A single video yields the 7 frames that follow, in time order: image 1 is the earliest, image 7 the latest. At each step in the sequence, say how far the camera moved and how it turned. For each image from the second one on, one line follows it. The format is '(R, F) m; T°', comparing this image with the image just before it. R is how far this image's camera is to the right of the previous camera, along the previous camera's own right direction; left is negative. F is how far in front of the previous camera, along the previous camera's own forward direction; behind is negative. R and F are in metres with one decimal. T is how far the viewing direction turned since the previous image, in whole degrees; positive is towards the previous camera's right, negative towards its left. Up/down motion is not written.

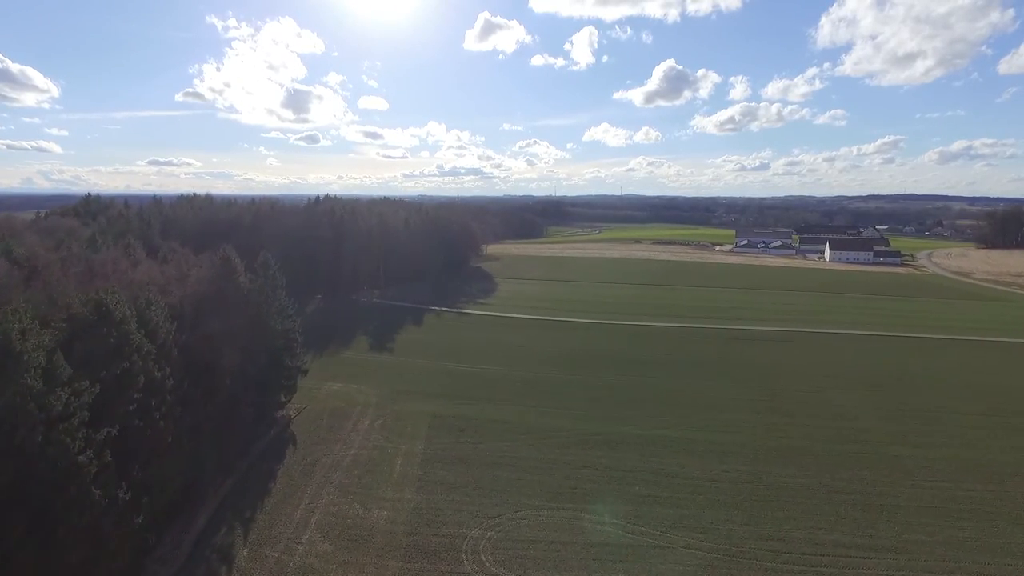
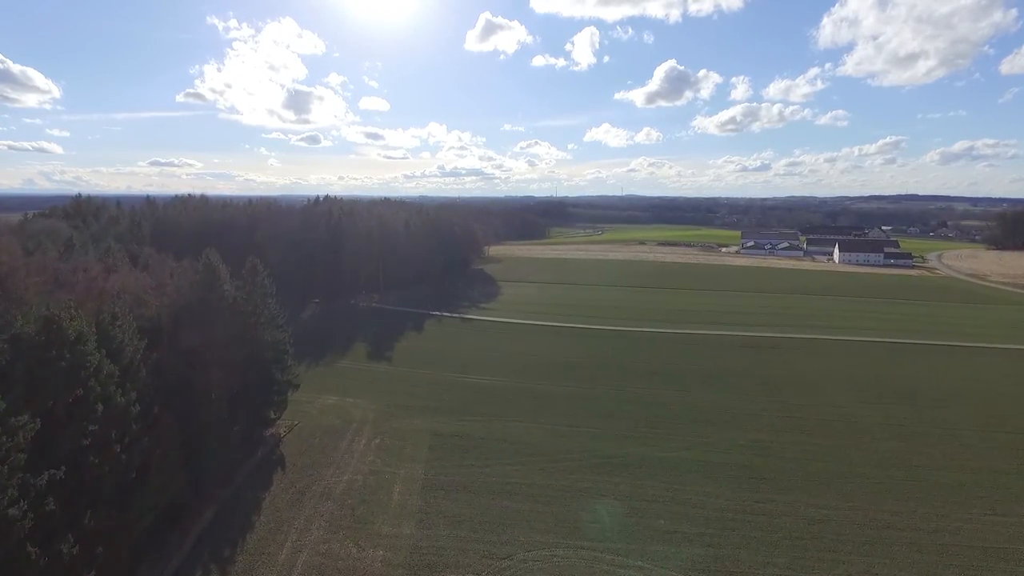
(-0.3, +2.0) m; 0°
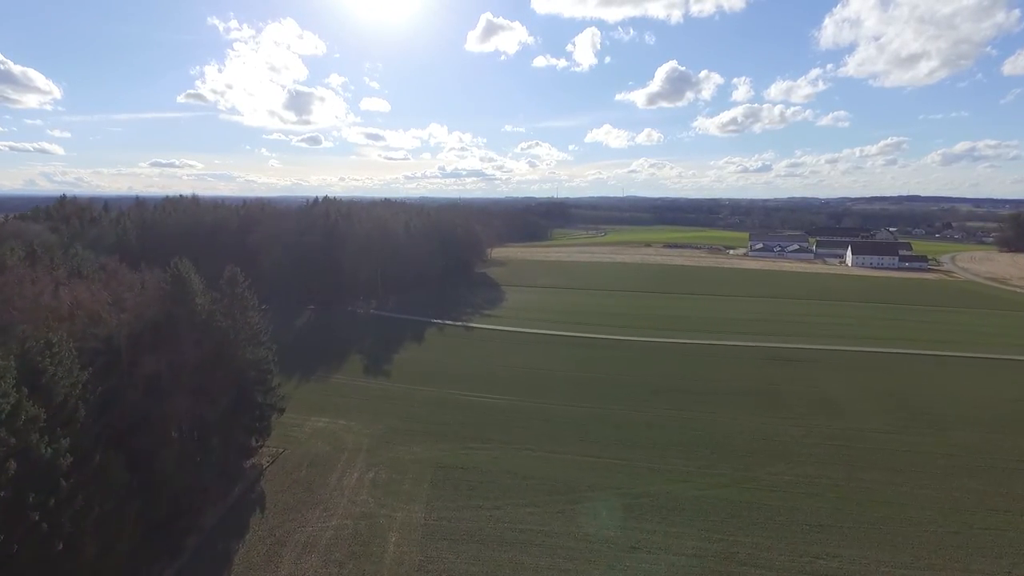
(-0.4, +2.8) m; 0°
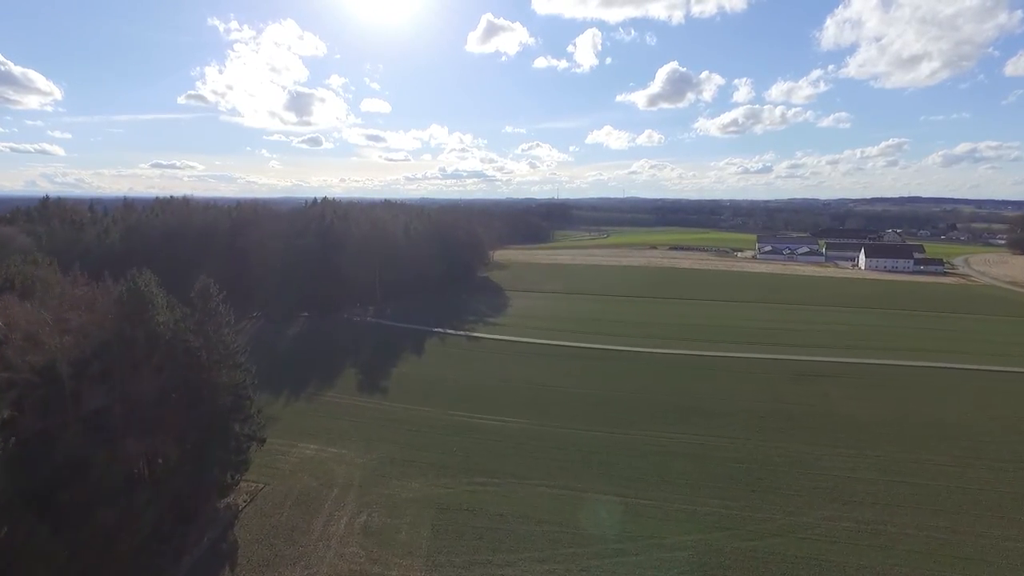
(-0.4, +2.8) m; 0°
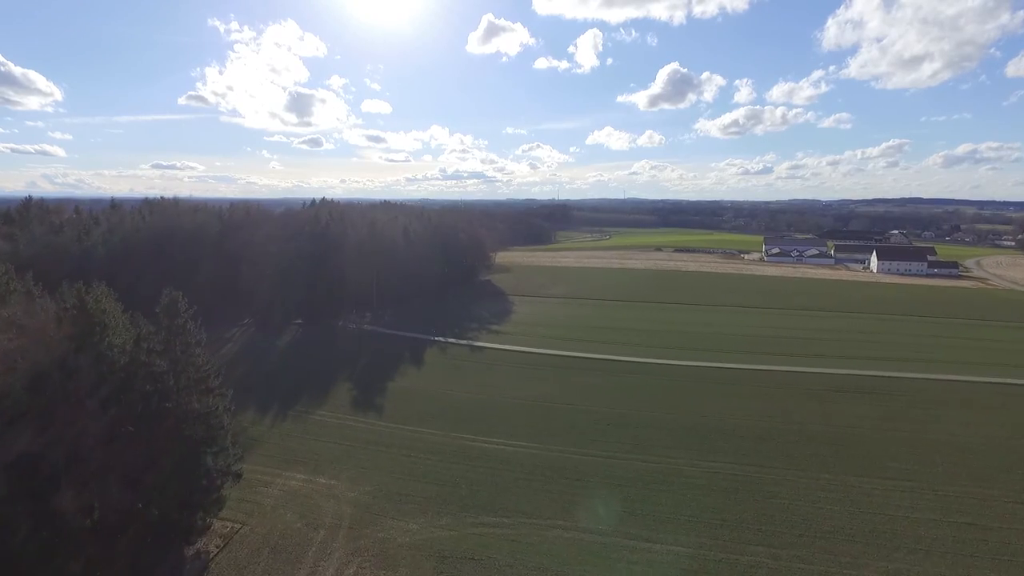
(-0.3, +2.4) m; 0°
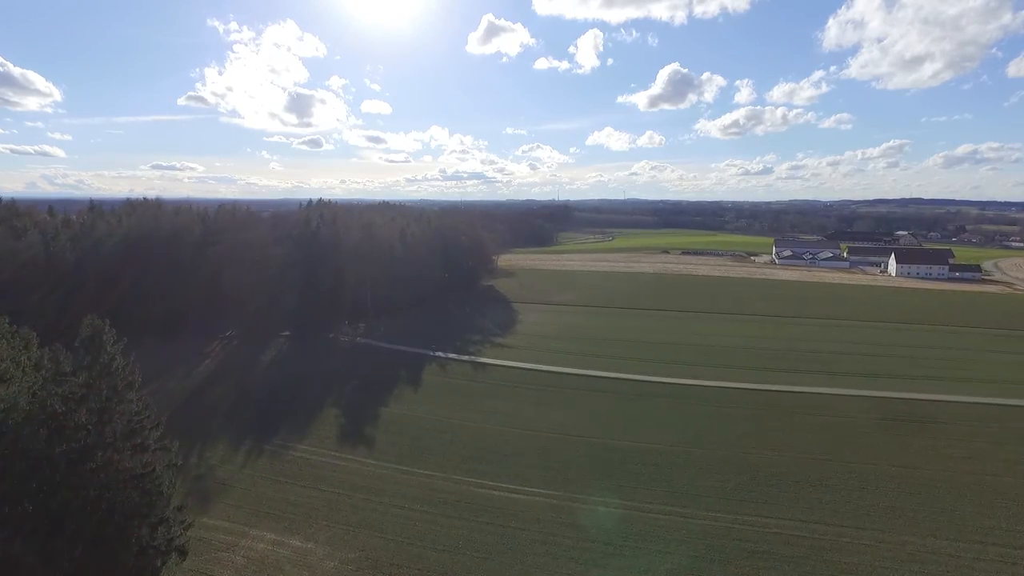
(-0.5, +3.7) m; 0°
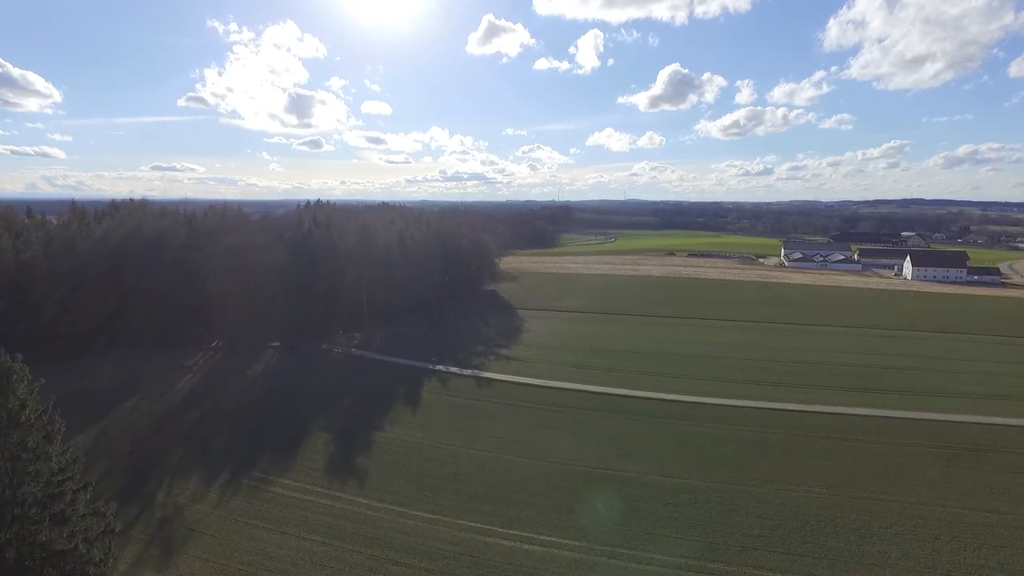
(-0.4, +2.8) m; 0°
